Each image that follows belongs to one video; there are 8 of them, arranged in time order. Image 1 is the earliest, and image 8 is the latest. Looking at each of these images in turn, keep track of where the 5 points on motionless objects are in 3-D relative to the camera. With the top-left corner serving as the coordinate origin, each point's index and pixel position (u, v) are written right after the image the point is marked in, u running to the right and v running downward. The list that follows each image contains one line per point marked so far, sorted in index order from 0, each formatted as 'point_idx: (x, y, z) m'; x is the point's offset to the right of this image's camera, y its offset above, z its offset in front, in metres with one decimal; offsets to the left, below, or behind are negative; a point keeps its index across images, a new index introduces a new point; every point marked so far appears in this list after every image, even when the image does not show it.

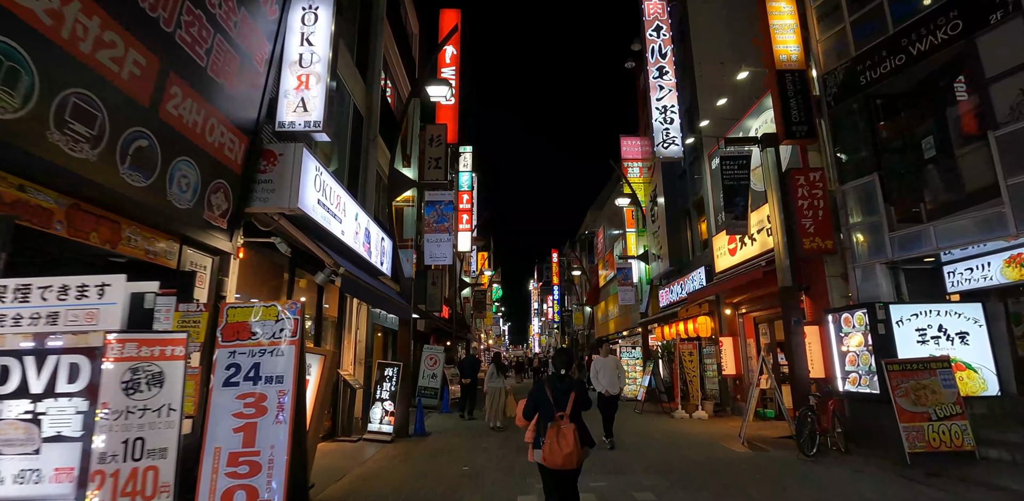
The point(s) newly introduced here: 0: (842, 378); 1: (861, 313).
0: (+5.4, -2.1, +8.5) m
1: (+5.5, -1.0, +8.1) m
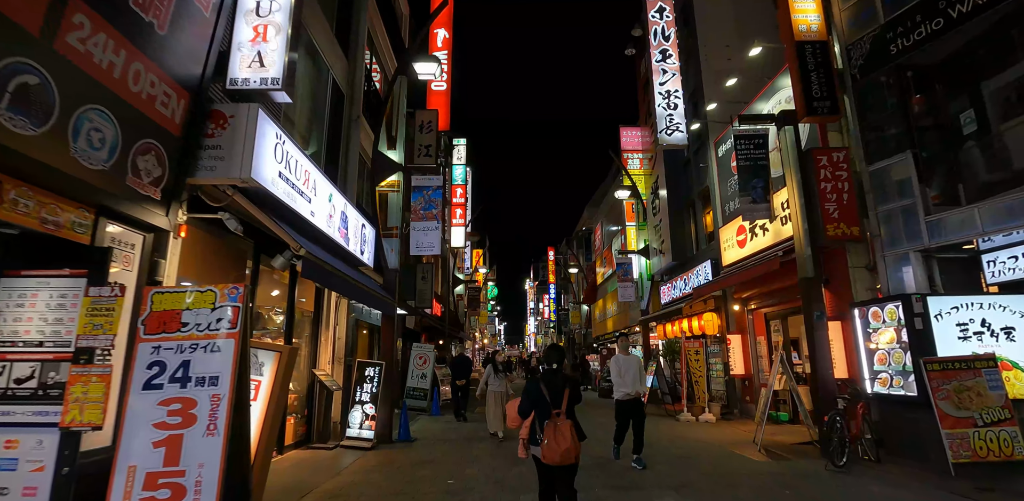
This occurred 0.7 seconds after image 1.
0: (+5.3, -1.9, +7.7) m
1: (+5.4, -0.8, +7.3) m
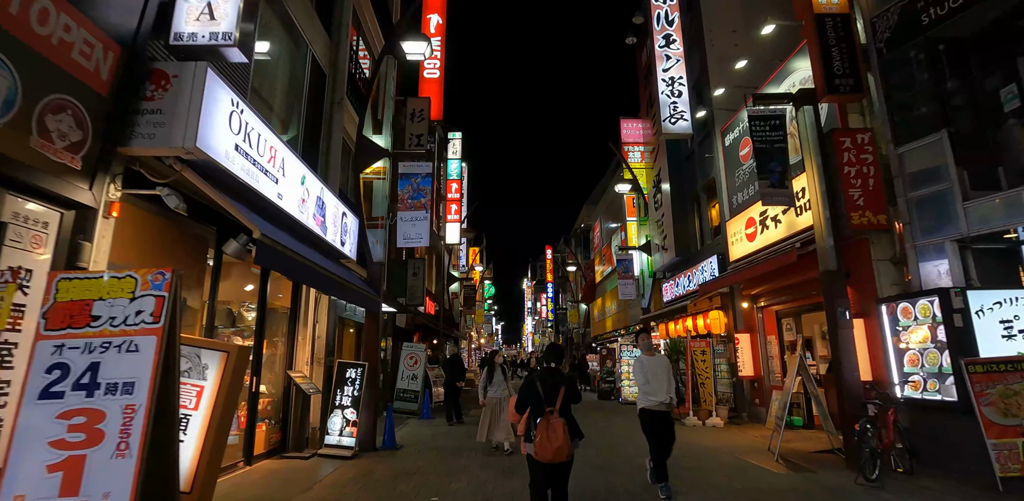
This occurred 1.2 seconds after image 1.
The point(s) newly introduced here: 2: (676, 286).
0: (+5.2, -1.8, +7.0) m
1: (+5.3, -0.7, +6.6) m
2: (+5.0, -1.1, +15.6) m
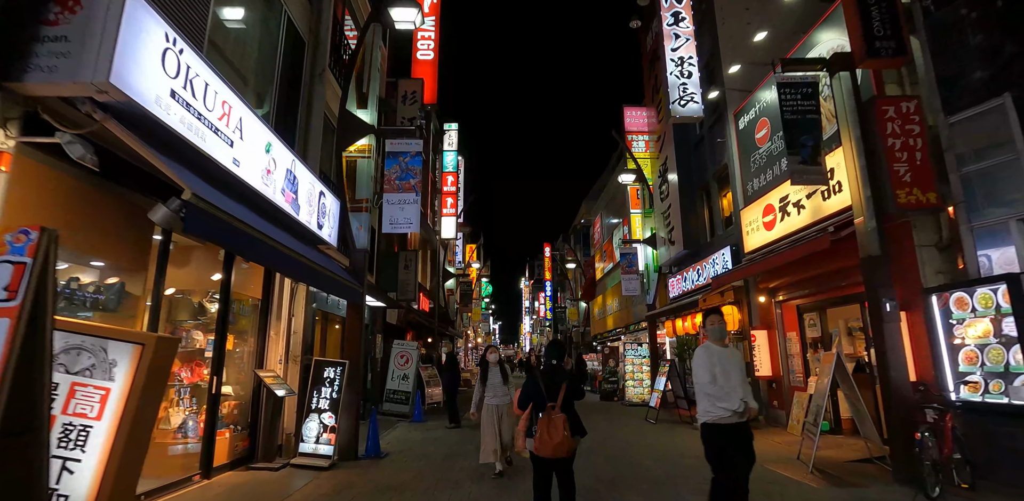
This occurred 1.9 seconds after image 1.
0: (+5.2, -1.6, +6.1) m
1: (+5.3, -0.4, +5.7) m
2: (+5.0, -0.9, +14.7) m
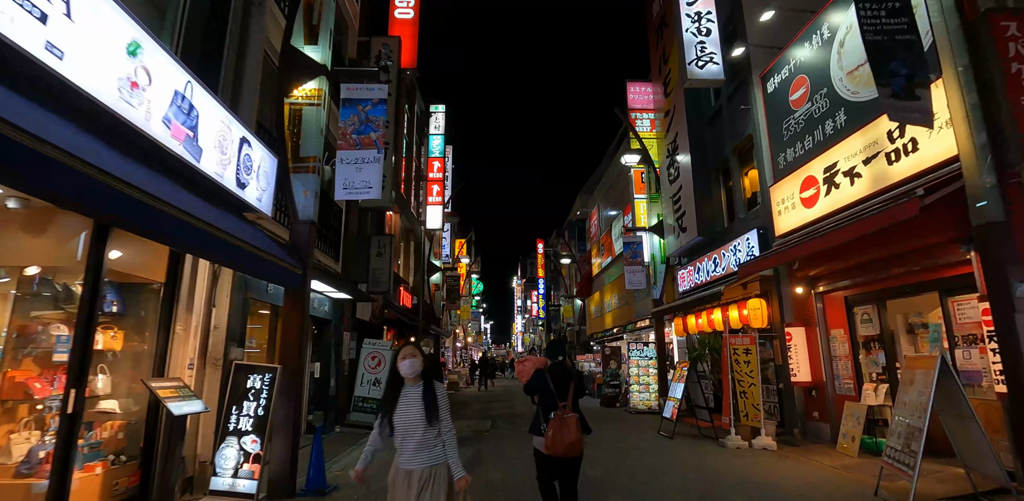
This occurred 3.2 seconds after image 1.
0: (+5.1, -1.2, +4.3) m
1: (+5.2, -0.1, +4.0) m
2: (+4.7, -0.5, +13.0) m
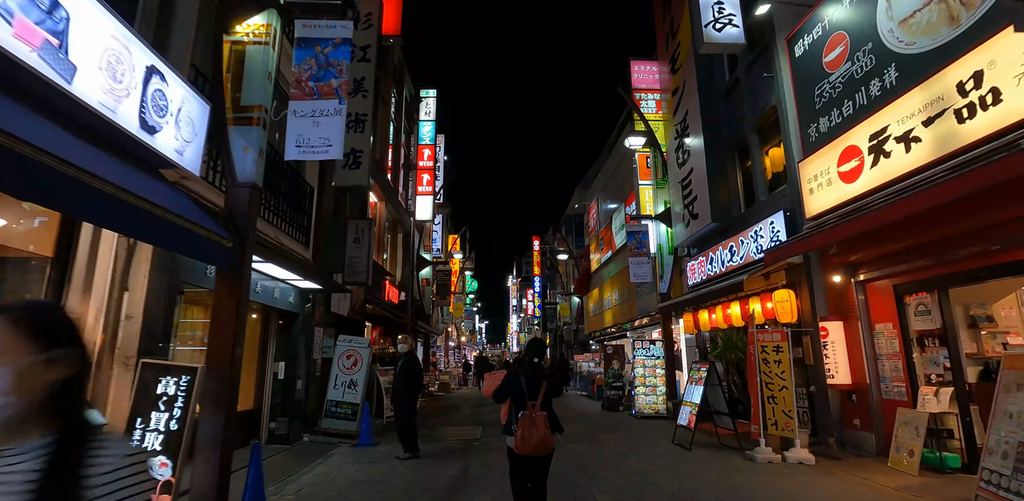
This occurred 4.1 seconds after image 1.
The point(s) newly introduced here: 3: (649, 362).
0: (+5.1, -1.0, +3.1) m
1: (+5.2, +0.2, +2.8) m
2: (+4.6, -0.3, +11.8) m
3: (+3.4, -2.8, +12.9) m
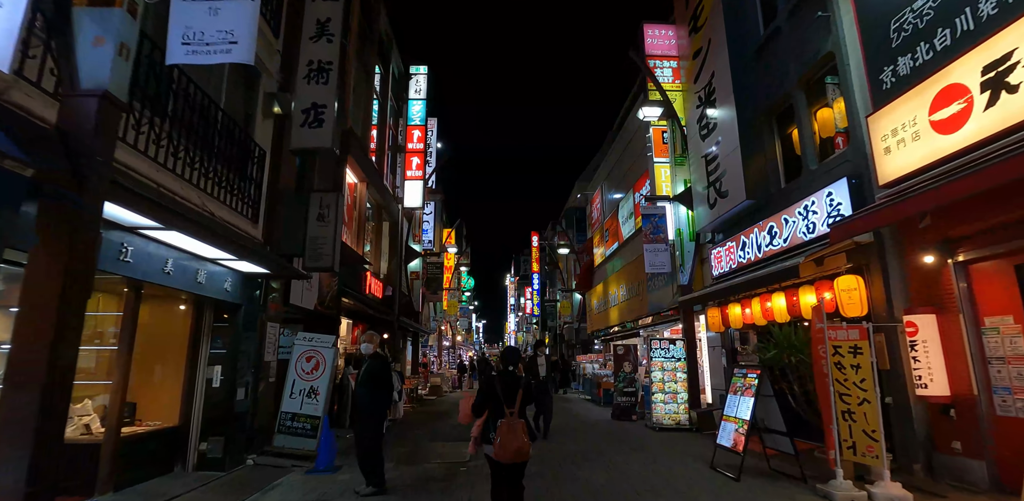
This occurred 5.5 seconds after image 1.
0: (+5.0, -0.6, +1.4) m
1: (+5.1, +0.5, +1.0) m
2: (+4.5, +0.1, +10.0) m
3: (+3.4, -2.5, +11.1) m
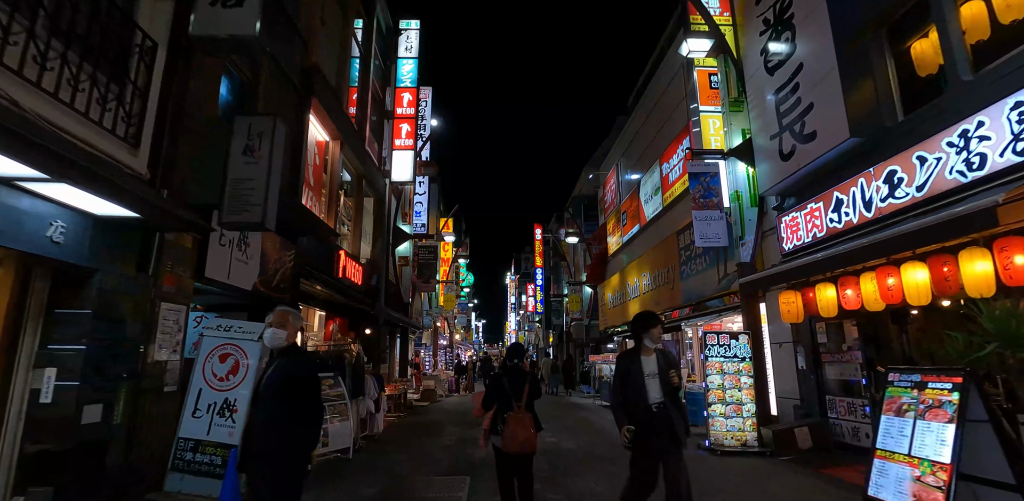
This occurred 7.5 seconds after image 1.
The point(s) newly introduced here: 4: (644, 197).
0: (+5.2, -0.1, -1.3) m
1: (+5.3, +1.1, -1.6) m
2: (+4.7, +0.6, +7.3) m
3: (+3.5, -1.9, +8.5) m
4: (+4.4, +1.8, +17.1) m
